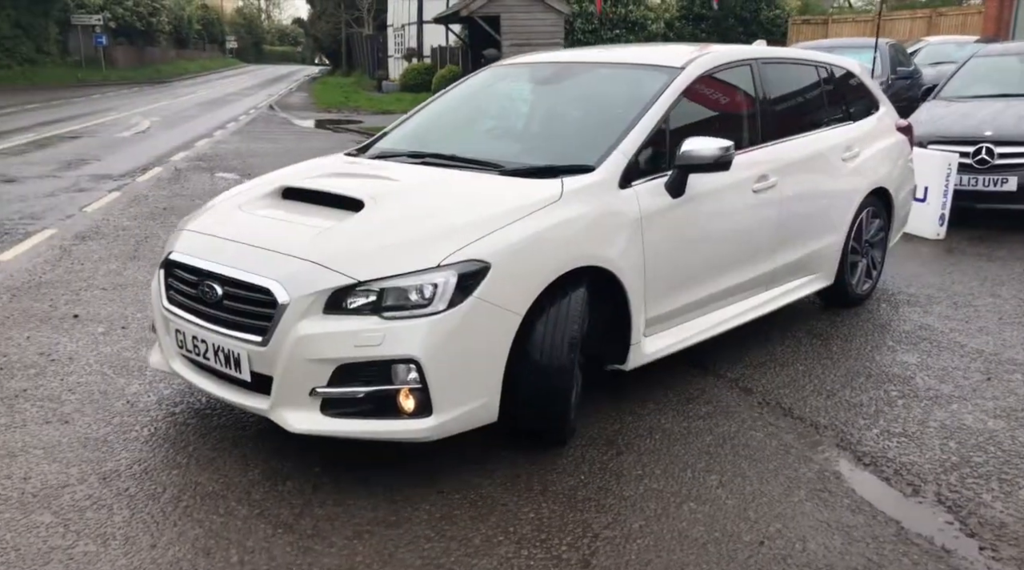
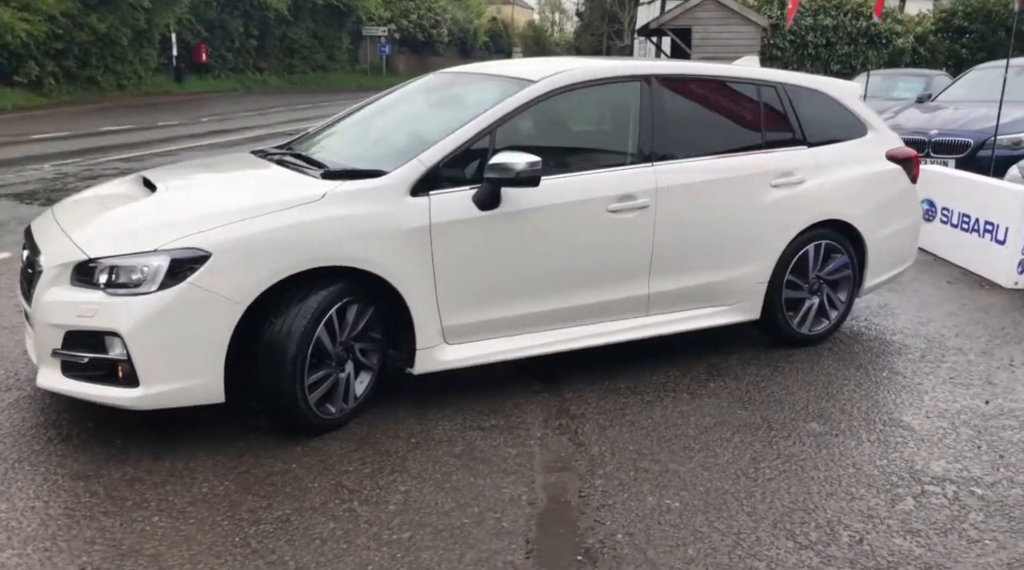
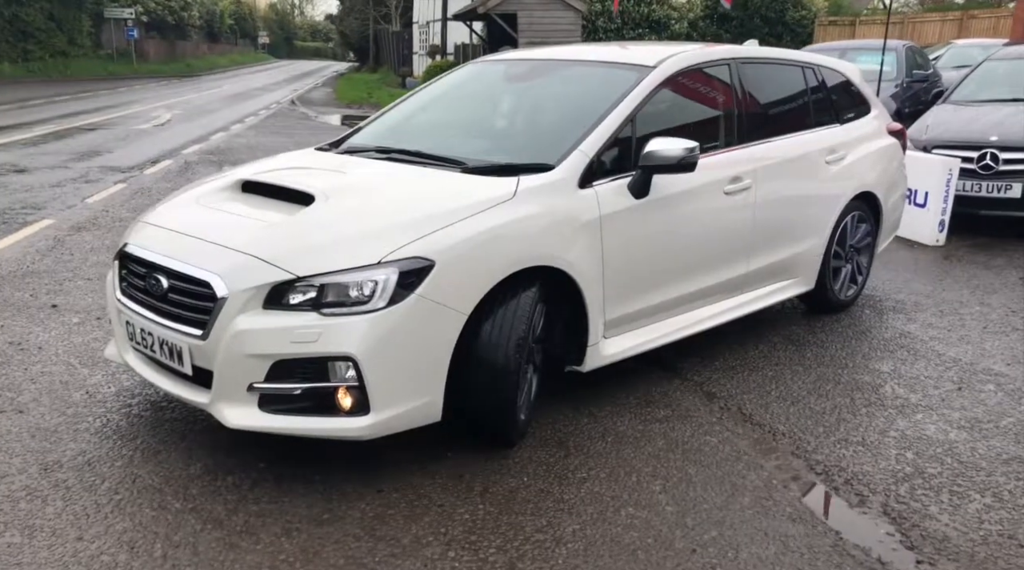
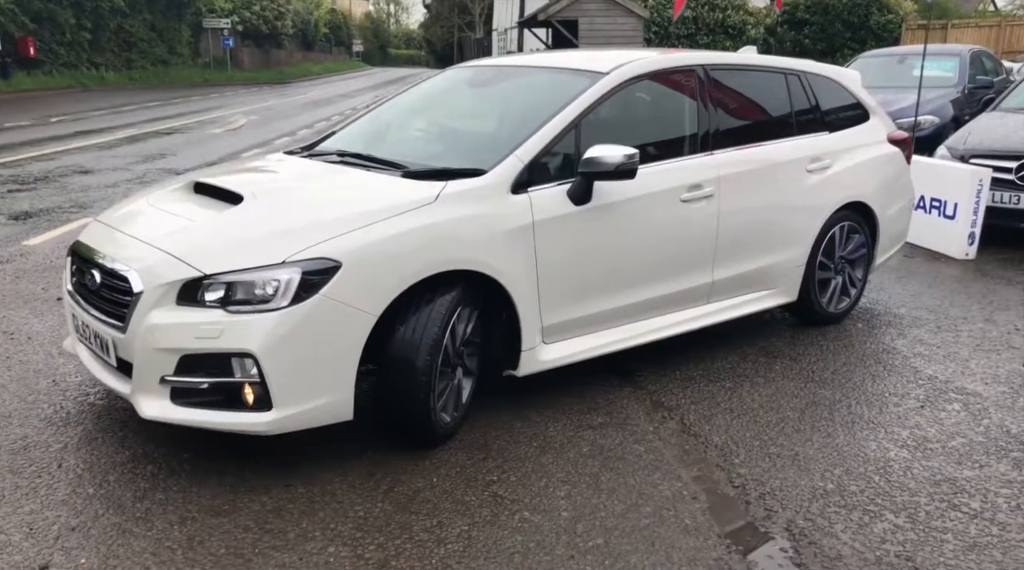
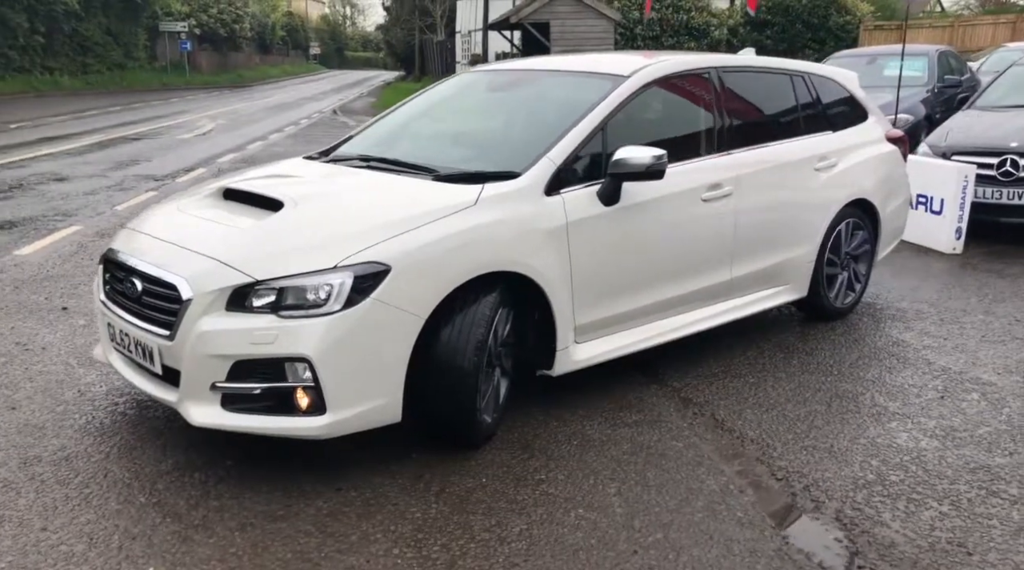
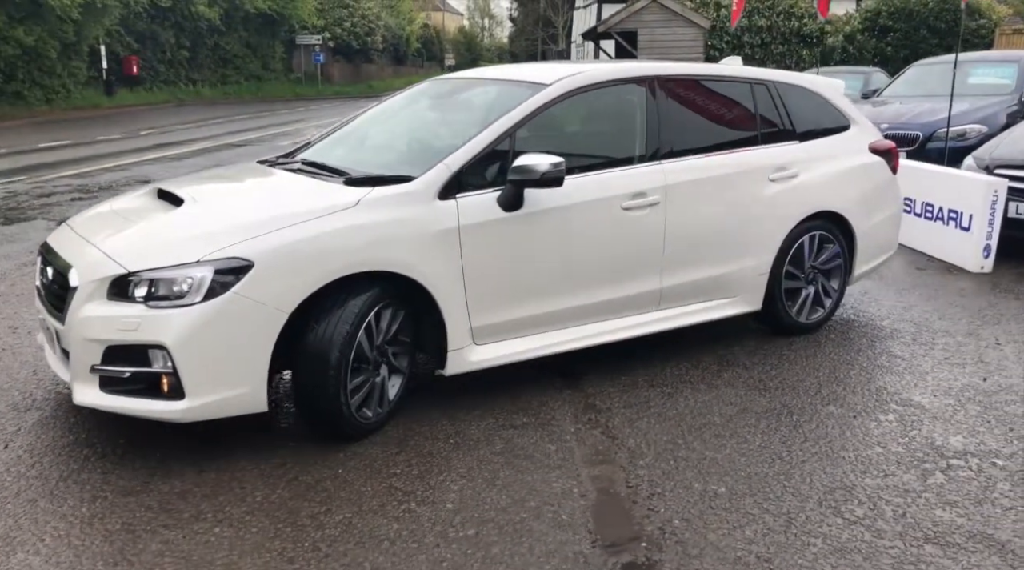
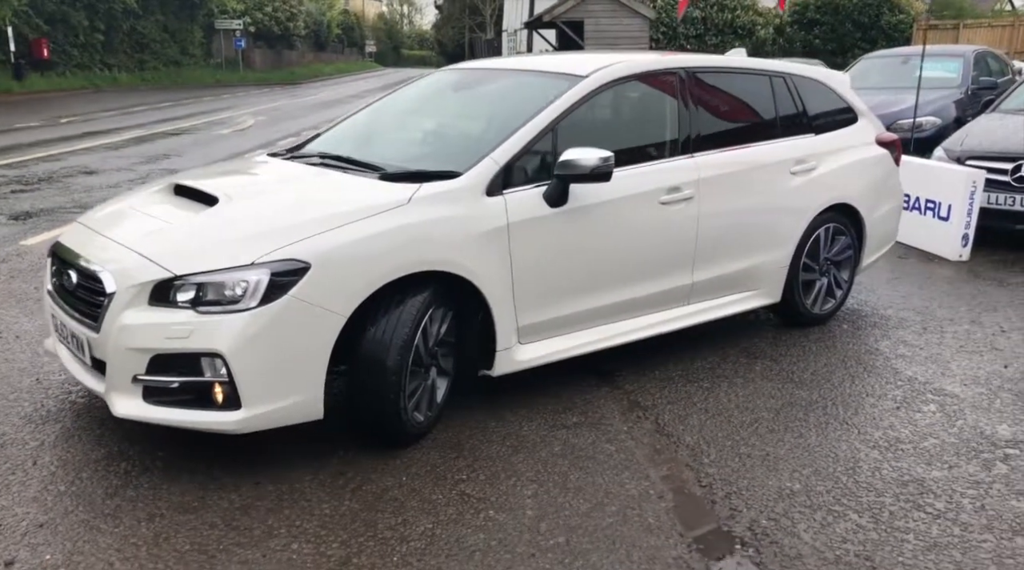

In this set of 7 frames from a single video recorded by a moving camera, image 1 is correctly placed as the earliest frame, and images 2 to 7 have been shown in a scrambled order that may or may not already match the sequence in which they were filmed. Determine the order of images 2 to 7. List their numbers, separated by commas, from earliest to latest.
3, 5, 4, 7, 6, 2
